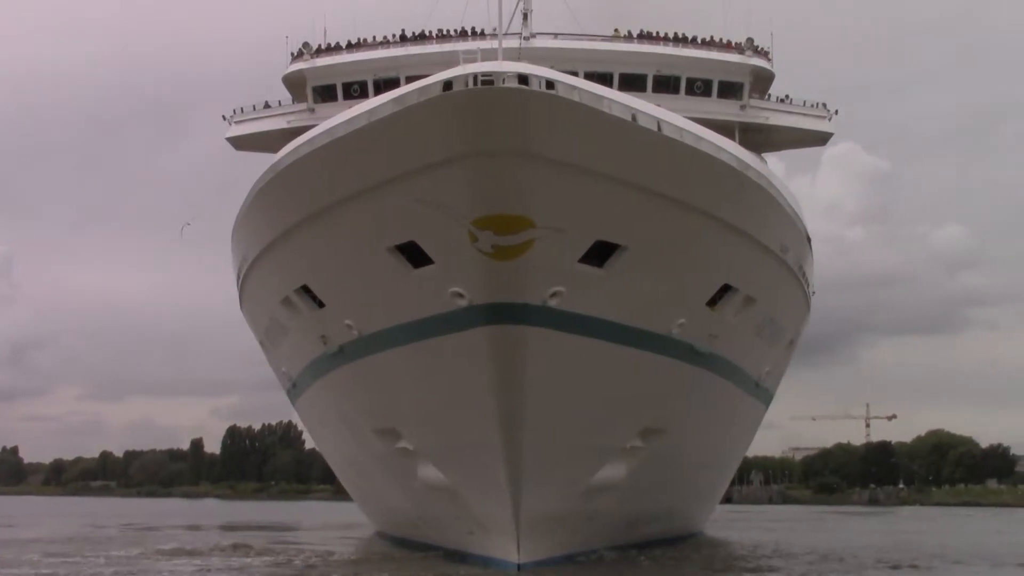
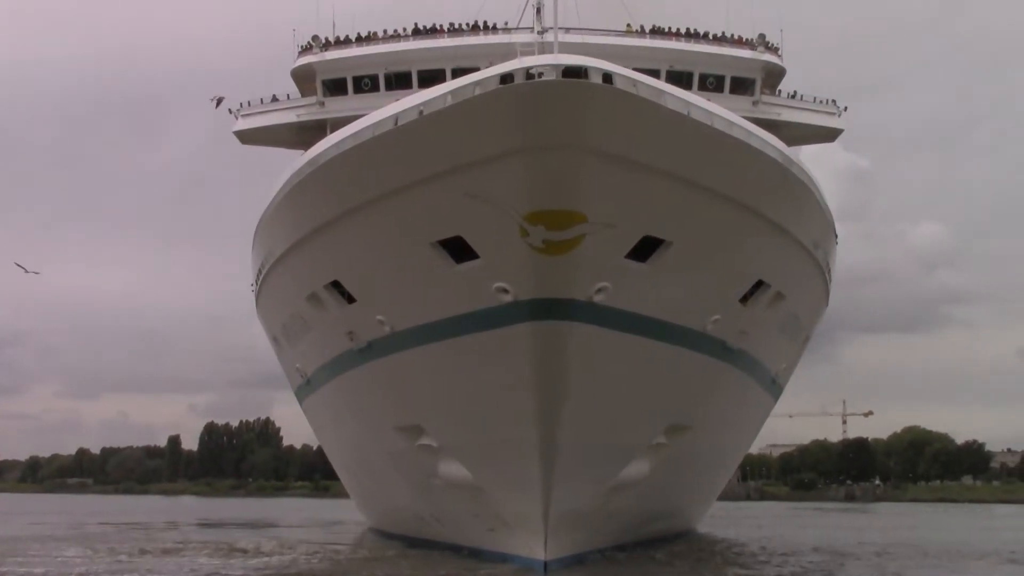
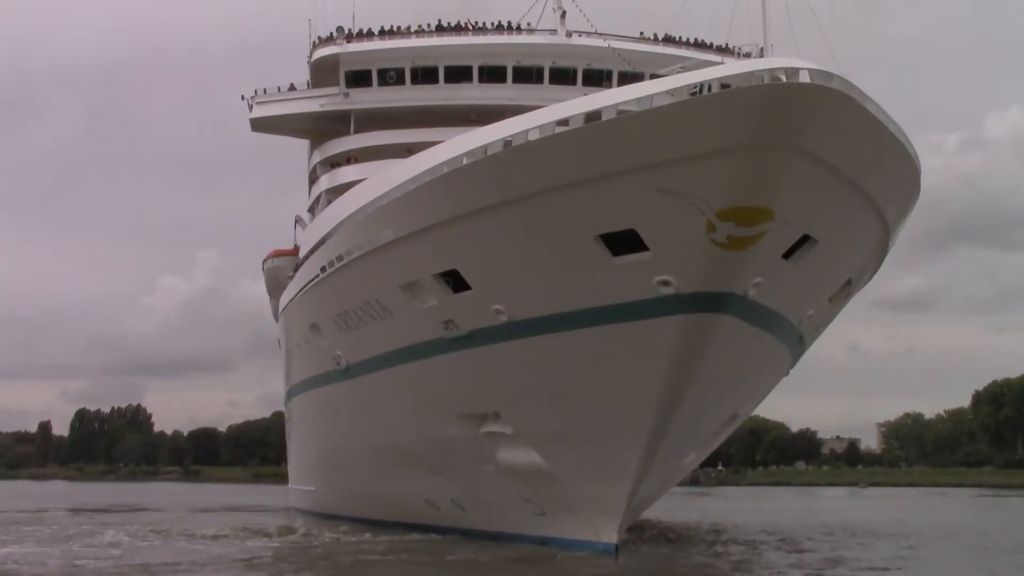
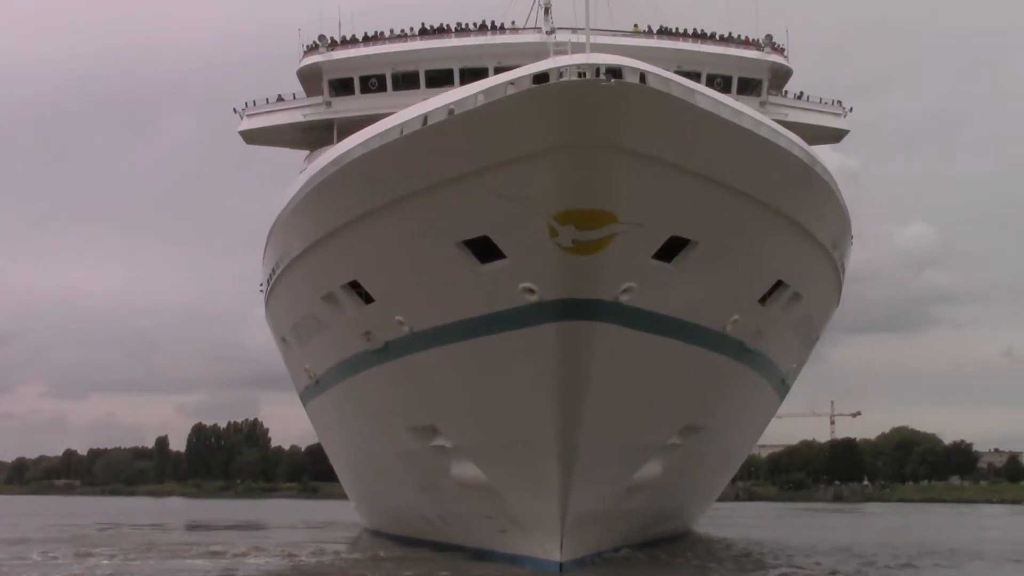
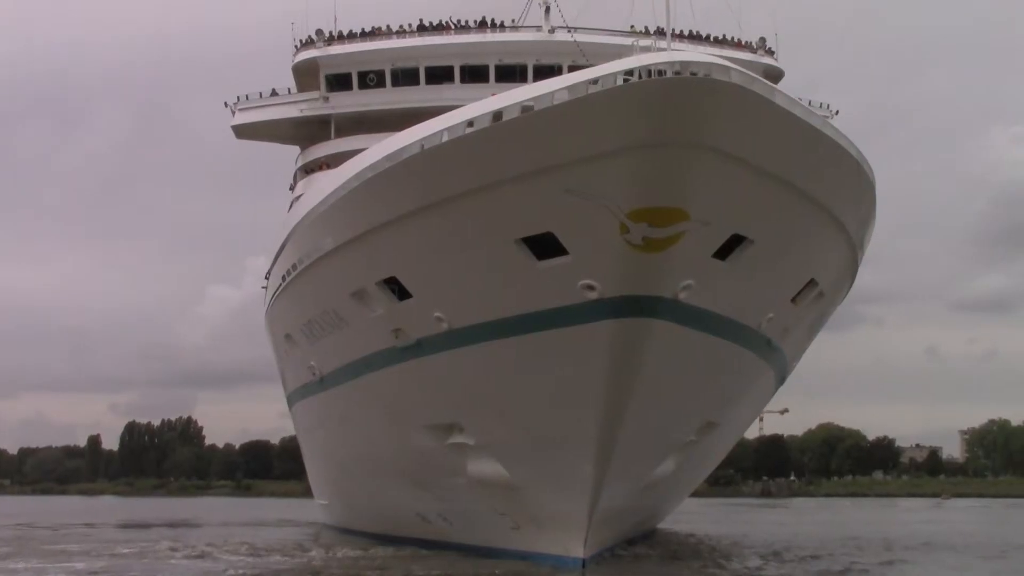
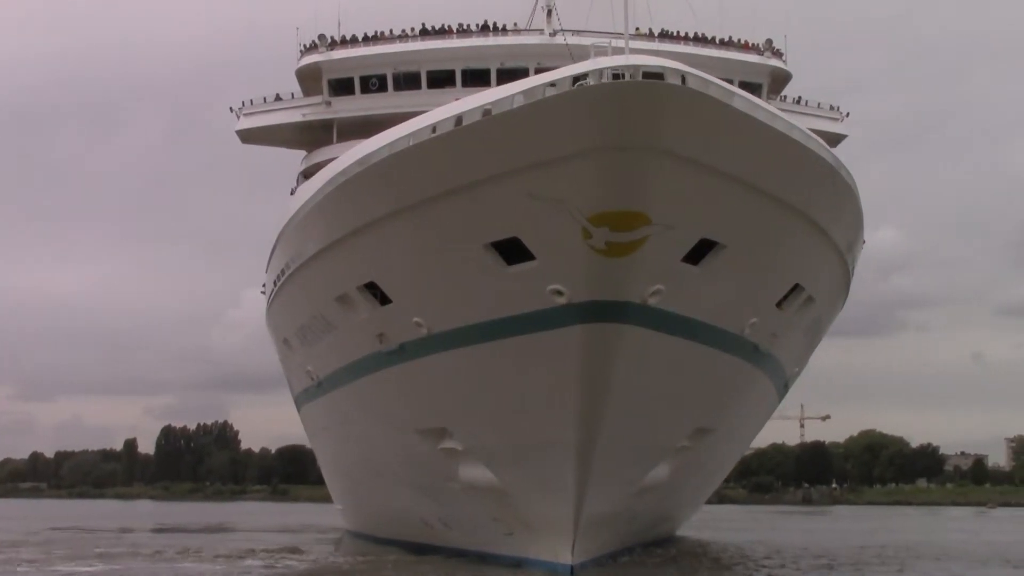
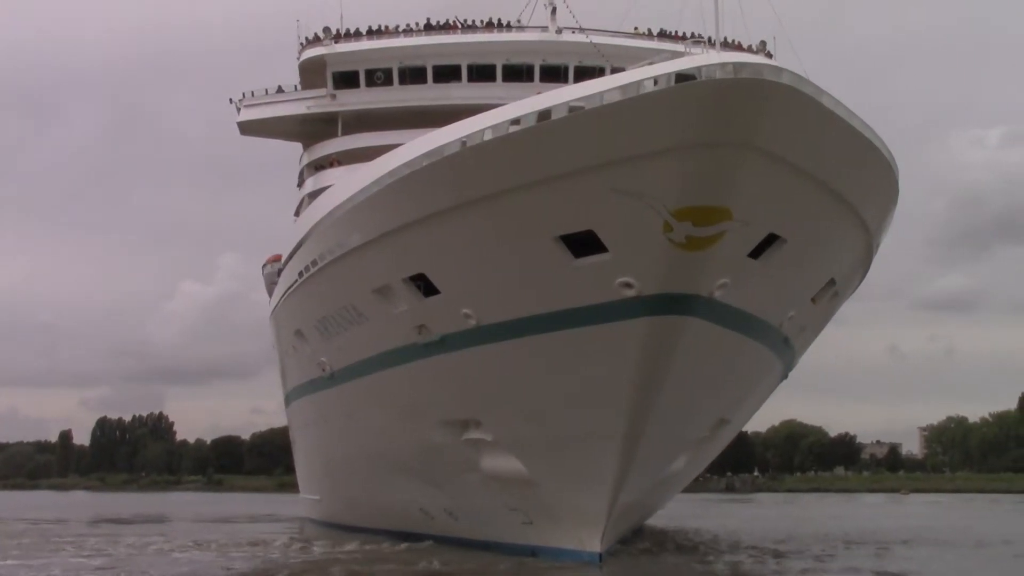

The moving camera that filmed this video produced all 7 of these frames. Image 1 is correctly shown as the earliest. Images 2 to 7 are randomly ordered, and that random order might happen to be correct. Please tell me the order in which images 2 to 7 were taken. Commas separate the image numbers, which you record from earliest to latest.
2, 4, 6, 5, 7, 3
